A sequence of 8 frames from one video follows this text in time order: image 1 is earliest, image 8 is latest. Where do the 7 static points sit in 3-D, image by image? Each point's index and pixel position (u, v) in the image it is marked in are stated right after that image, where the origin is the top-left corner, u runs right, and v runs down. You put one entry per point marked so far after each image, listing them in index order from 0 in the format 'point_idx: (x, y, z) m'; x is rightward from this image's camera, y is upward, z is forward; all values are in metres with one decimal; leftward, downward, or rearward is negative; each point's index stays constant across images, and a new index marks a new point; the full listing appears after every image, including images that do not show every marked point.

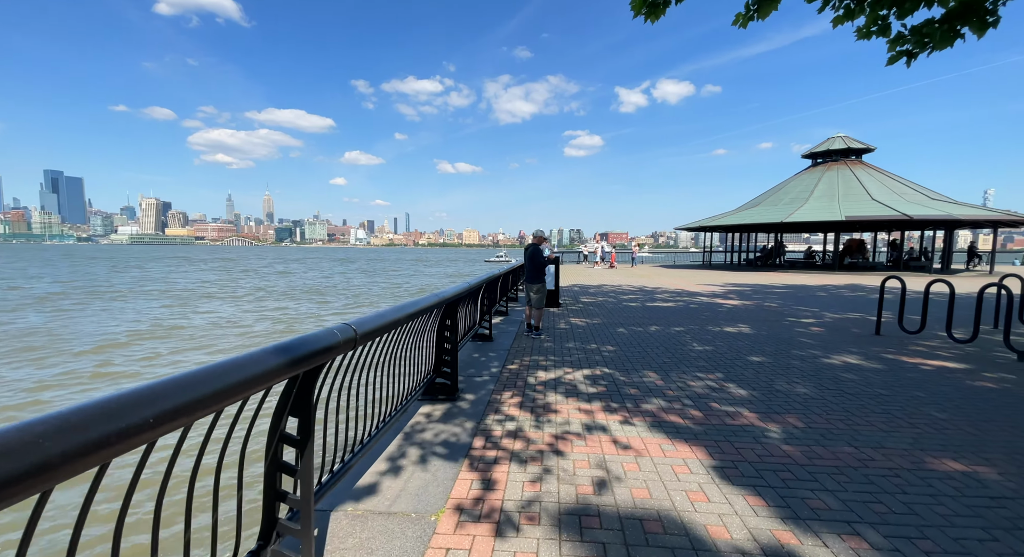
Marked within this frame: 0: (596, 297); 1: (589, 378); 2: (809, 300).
0: (+2.4, -0.5, +13.4) m
1: (+0.8, -1.1, +4.9) m
2: (+8.7, -0.6, +13.4) m
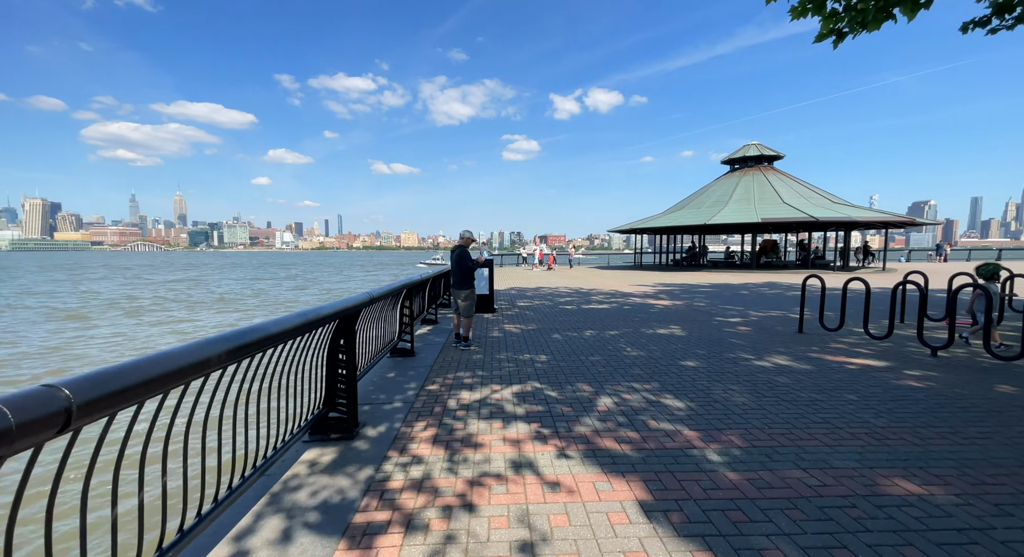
0: (+0.5, -0.6, +13.0) m
1: (0.0, -1.1, +4.4) m
2: (+6.7, -0.6, +13.8) m
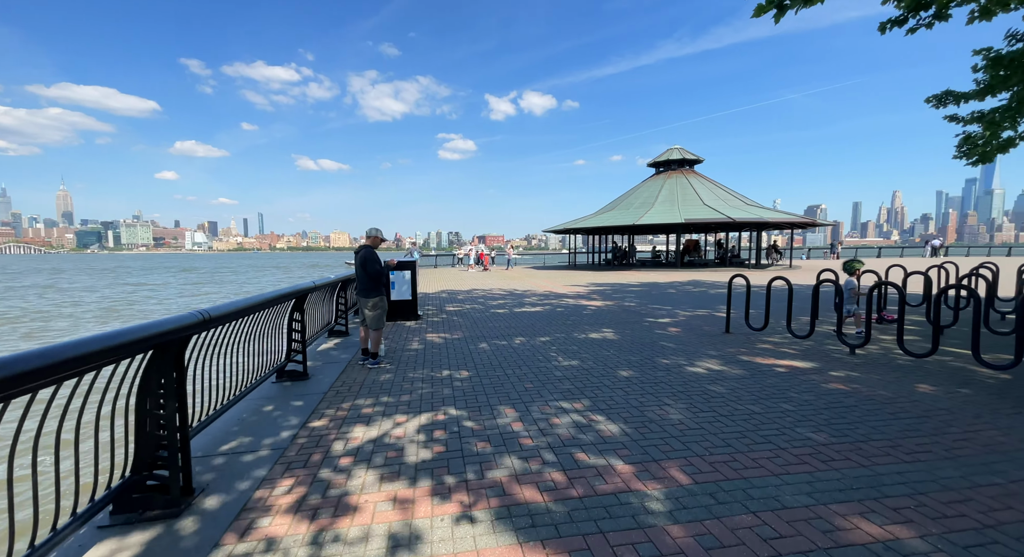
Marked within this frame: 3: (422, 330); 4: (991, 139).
0: (-1.4, -0.7, +12.3) m
1: (-0.7, -1.2, +3.6) m
2: (+4.6, -0.6, +13.9) m
3: (-1.6, -0.9, +8.1) m
4: (+11.8, +3.5, +11.4) m
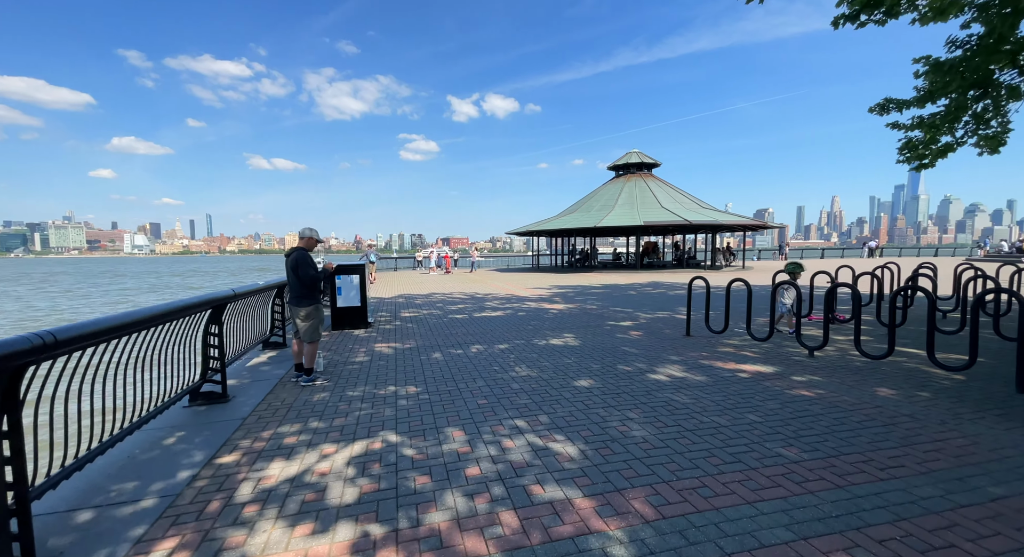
0: (-2.4, -0.8, +11.7) m
1: (-1.1, -1.3, +3.1) m
2: (+3.4, -0.7, +13.8) m
3: (-2.3, -1.0, +7.6) m
4: (+10.7, +3.5, +11.8) m
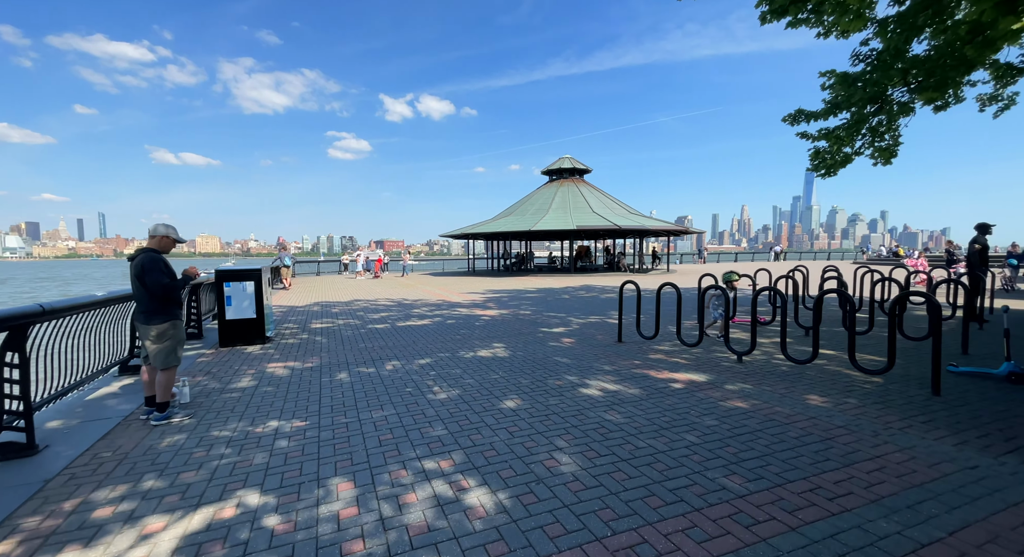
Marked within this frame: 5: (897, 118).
0: (-4.2, -1.0, +10.6) m
1: (-1.6, -1.3, +2.3) m
2: (+1.4, -0.8, +13.4) m
3: (-3.5, -1.1, +6.5) m
4: (+8.8, +3.4, +12.6) m
5: (+9.6, +4.0, +11.5) m
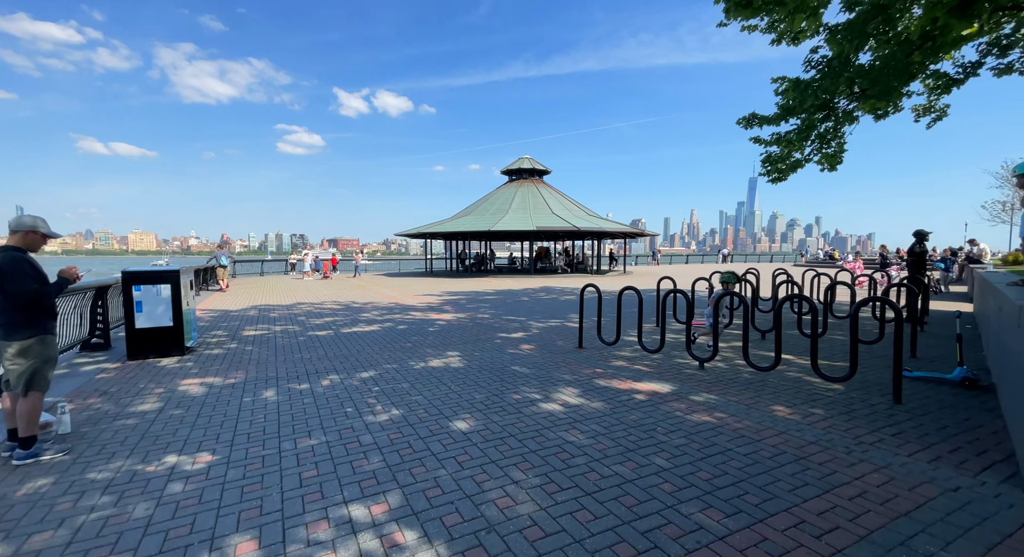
0: (-5.1, -1.0, +9.7) m
1: (-1.8, -1.4, +1.6) m
2: (+0.1, -0.8, +13.0) m
3: (-4.1, -1.1, +5.7) m
4: (+7.7, +3.3, +12.8) m
5: (+8.5, +3.9, +11.8) m
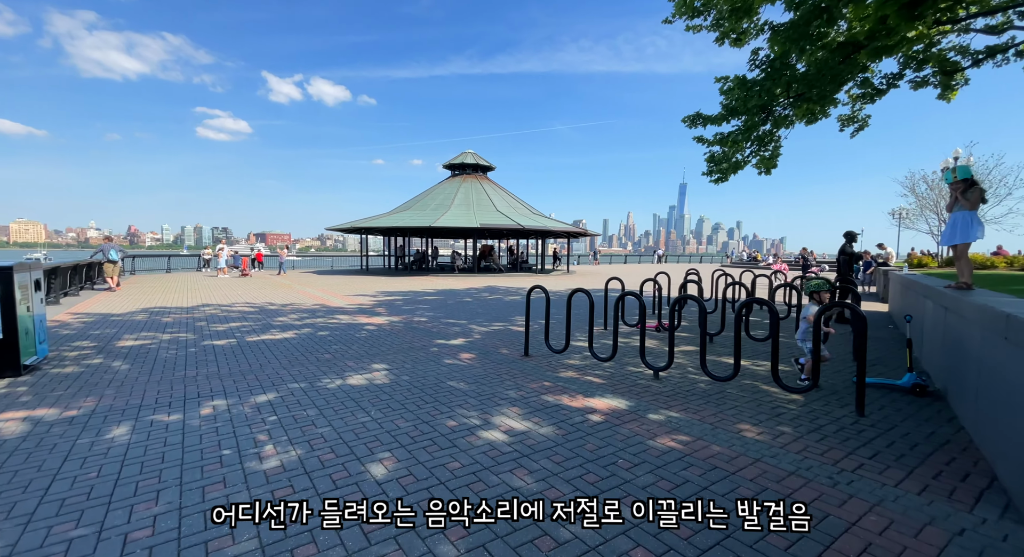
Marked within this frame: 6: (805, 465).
0: (-6.3, -1.0, +8.1) m
1: (-2.0, -1.4, +0.6) m
2: (-1.5, -0.8, +12.1) m
3: (-4.7, -1.1, +4.3) m
4: (+6.0, +3.3, +12.9) m
5: (+7.0, +3.9, +11.9) m
6: (+2.3, -1.4, +3.5) m
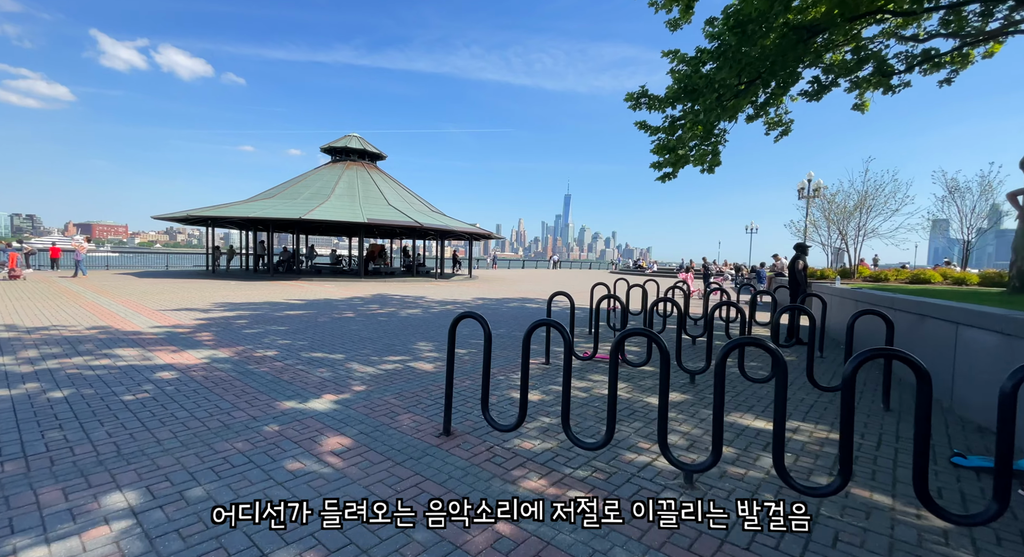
0: (-7.2, -1.1, +3.6) m
1: (-1.3, -1.5, -2.8) m
2: (-3.4, -1.0, +8.6) m
3: (-4.7, -1.3, +0.2) m
4: (+3.7, +3.0, +11.1) m
5: (+4.9, +3.6, +10.4) m
6: (+2.2, -1.6, +1.1) m
